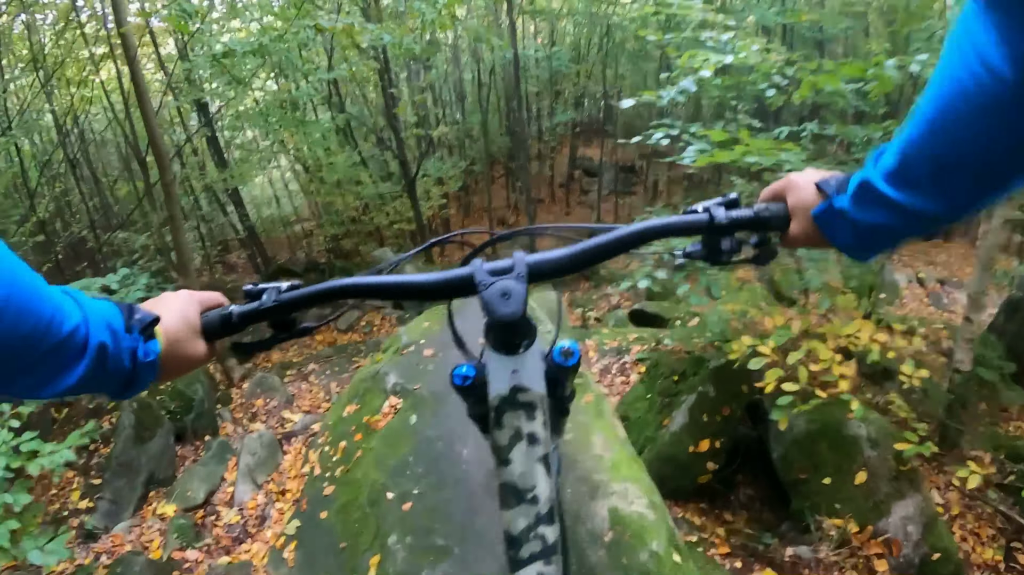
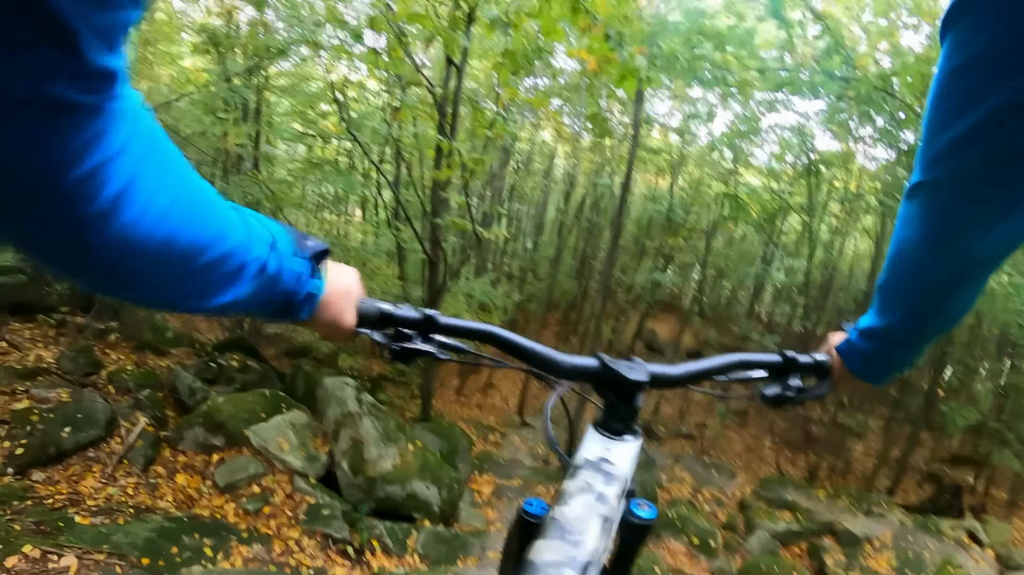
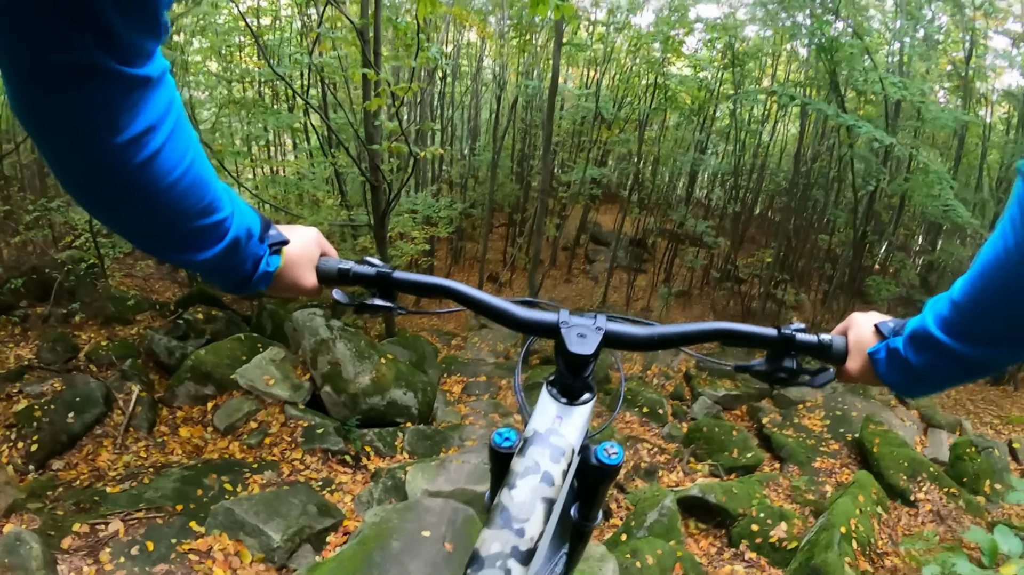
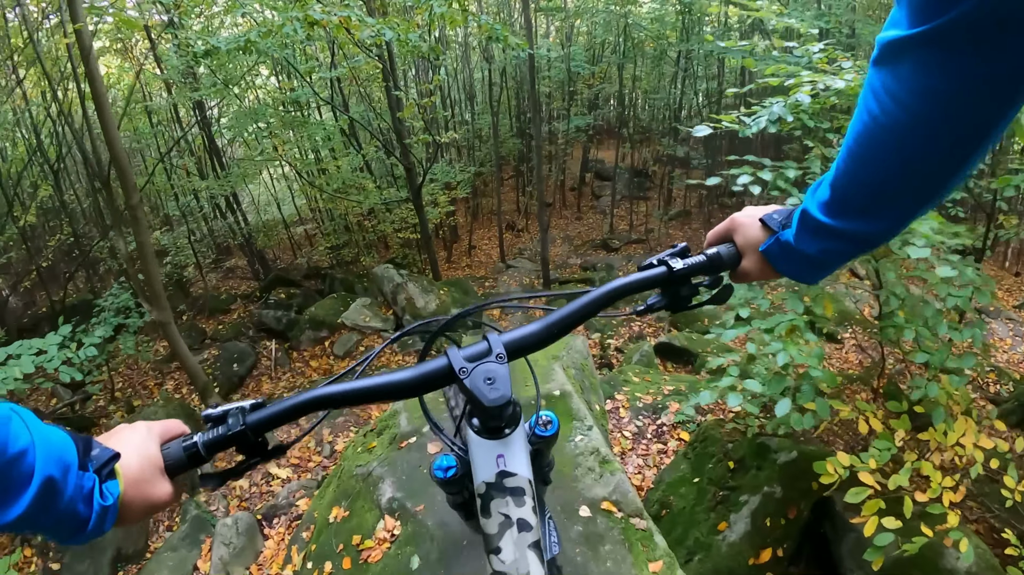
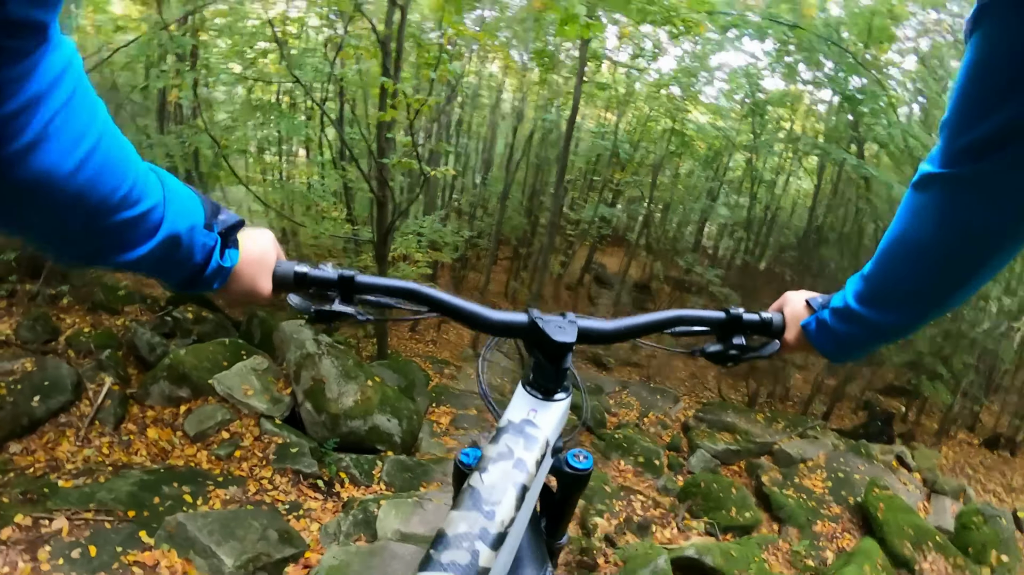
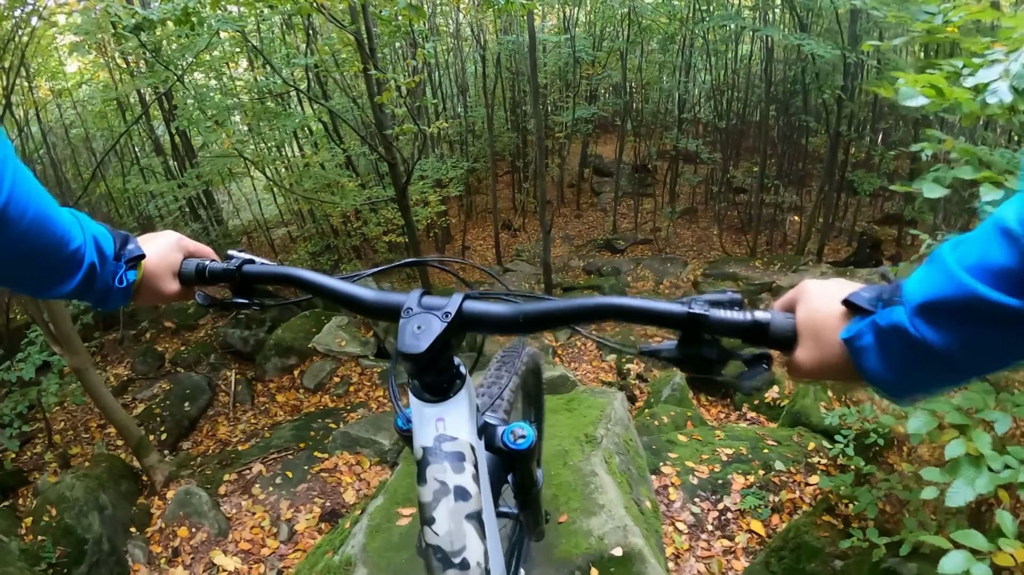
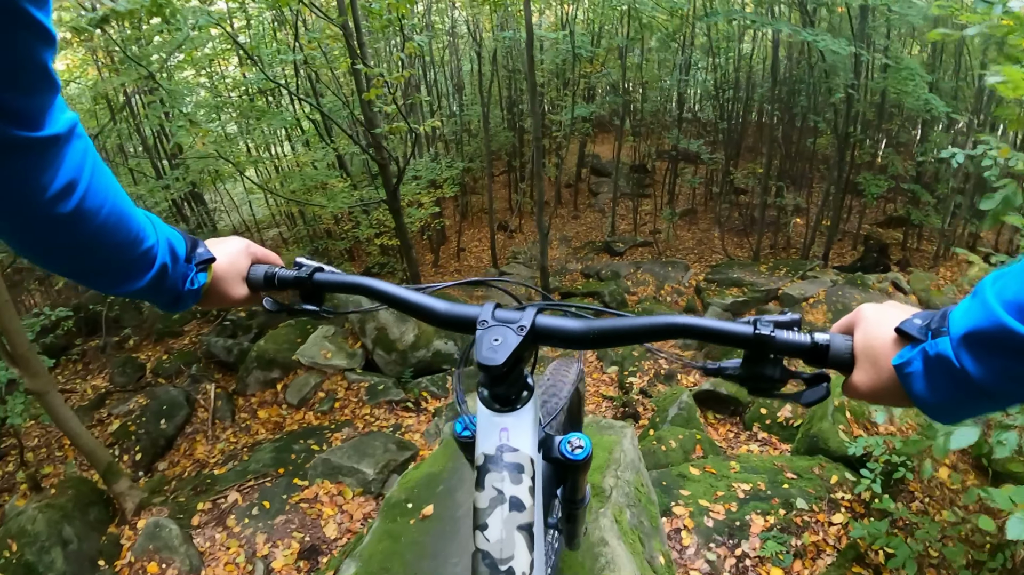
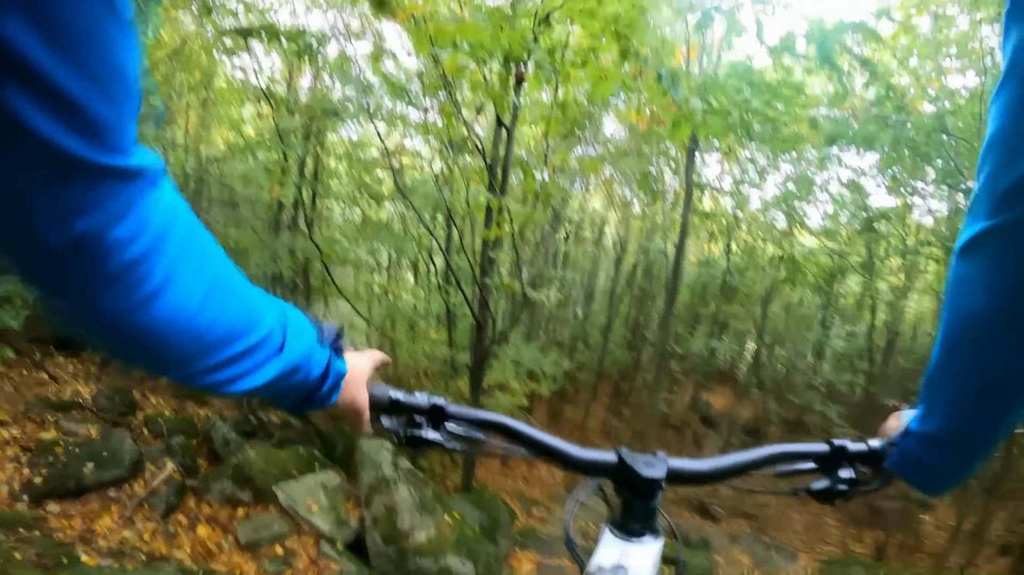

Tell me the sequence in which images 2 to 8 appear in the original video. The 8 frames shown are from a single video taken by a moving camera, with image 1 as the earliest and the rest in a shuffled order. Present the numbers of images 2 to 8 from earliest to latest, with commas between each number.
4, 6, 7, 3, 5, 2, 8
